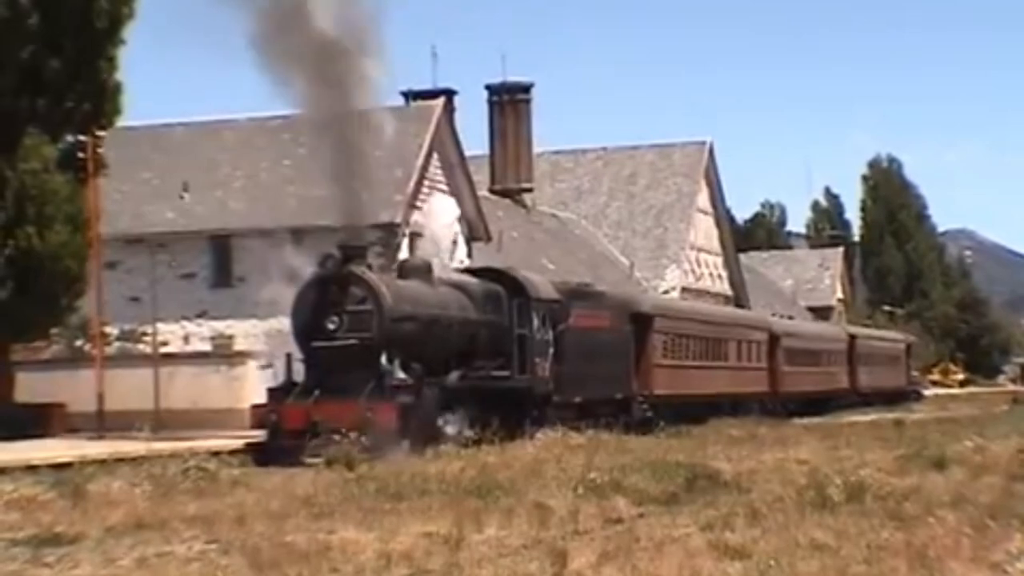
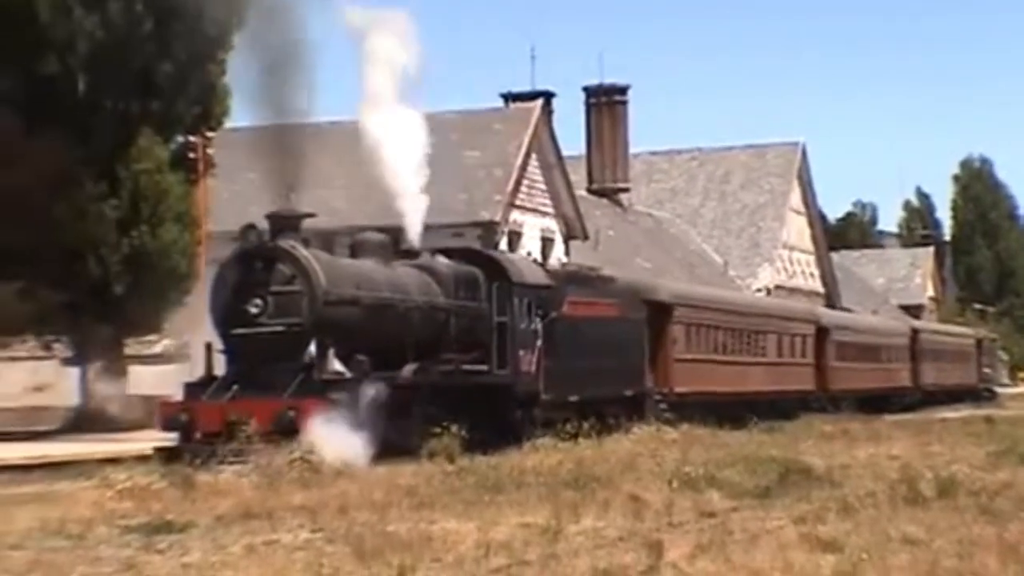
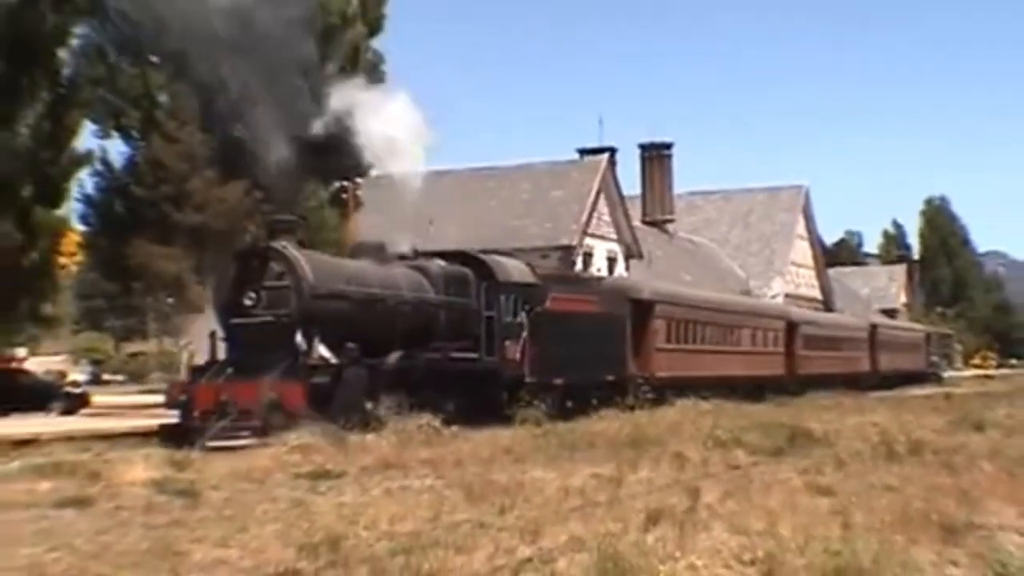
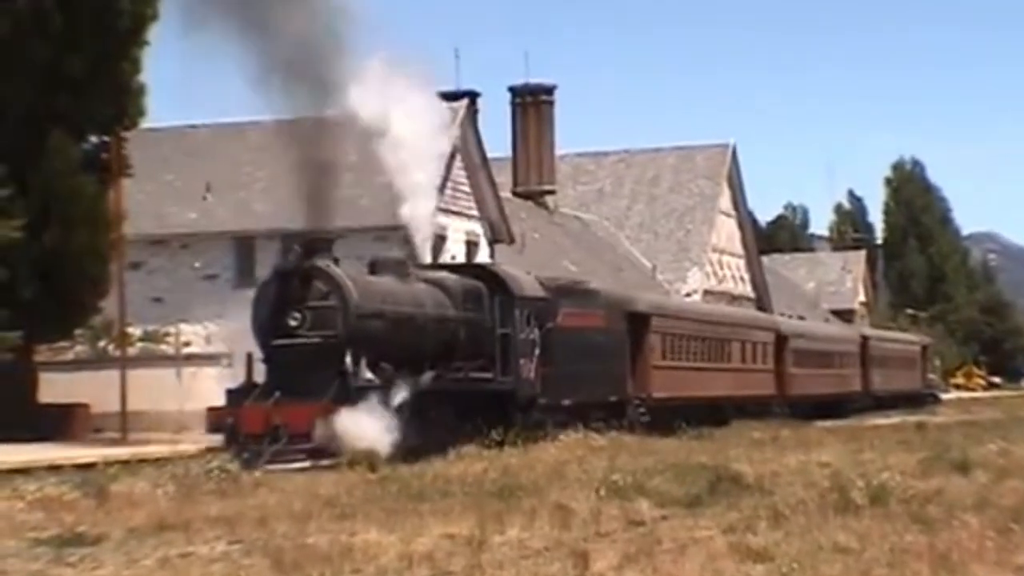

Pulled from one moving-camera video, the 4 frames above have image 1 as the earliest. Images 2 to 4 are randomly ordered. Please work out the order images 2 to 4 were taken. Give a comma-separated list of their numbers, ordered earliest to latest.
4, 2, 3
